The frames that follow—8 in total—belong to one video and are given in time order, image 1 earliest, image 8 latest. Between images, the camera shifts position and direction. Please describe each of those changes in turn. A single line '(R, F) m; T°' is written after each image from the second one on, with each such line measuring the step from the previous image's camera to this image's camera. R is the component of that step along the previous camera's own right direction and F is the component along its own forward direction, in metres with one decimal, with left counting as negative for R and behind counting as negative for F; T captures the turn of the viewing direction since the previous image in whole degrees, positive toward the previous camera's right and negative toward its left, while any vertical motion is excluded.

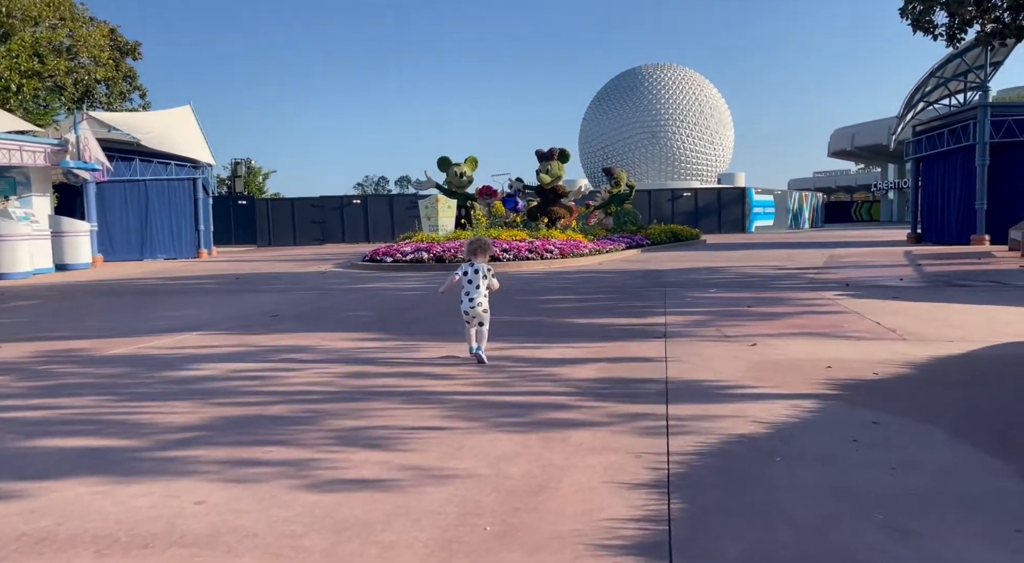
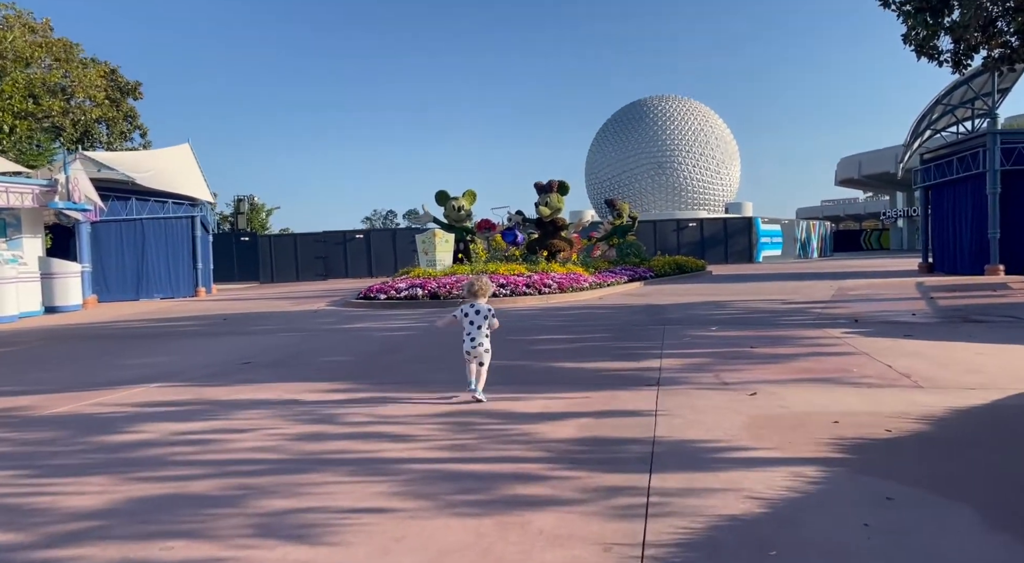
(+0.2, +0.5) m; -1°
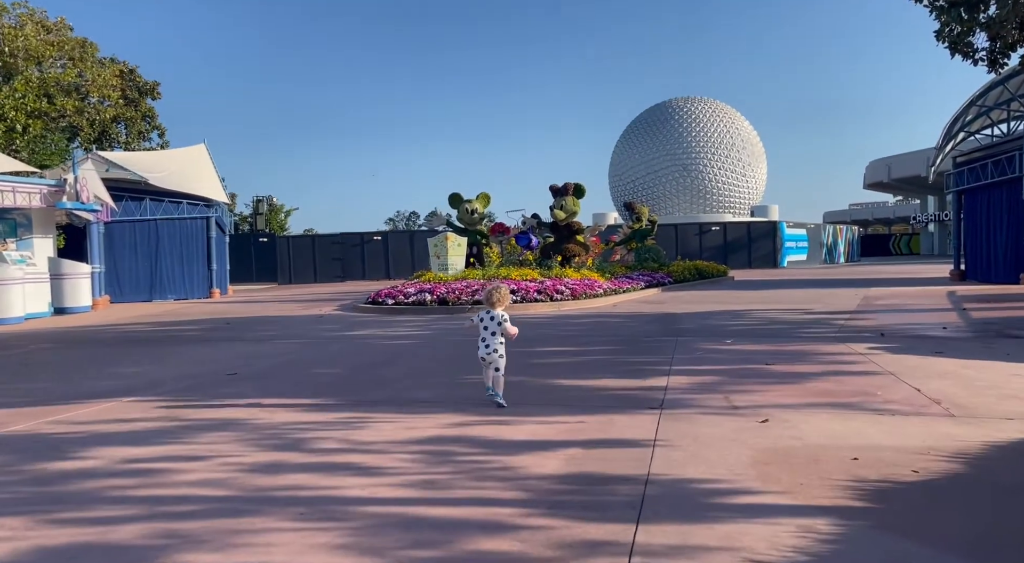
(+0.2, +0.5) m; -2°
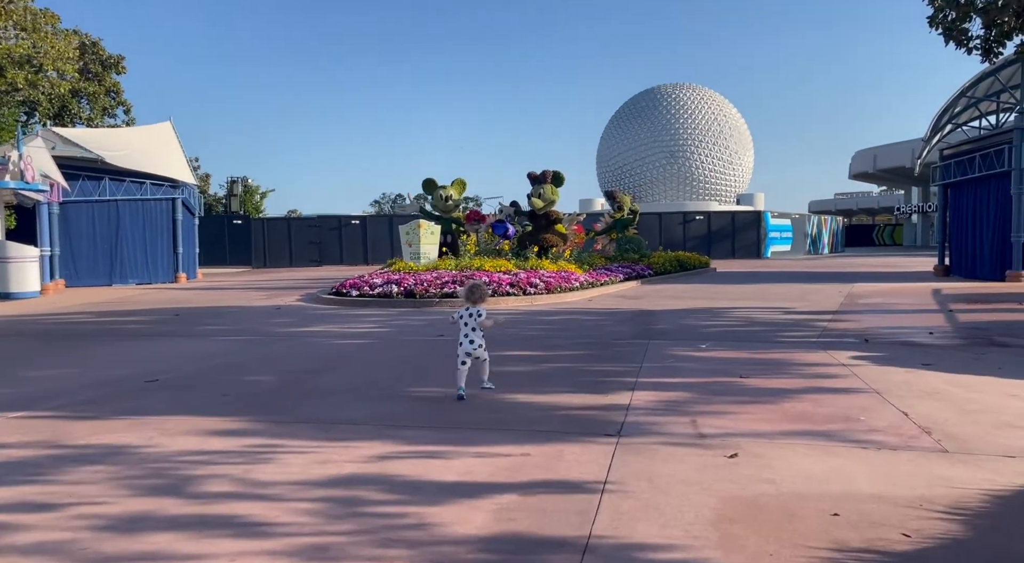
(+0.3, +0.7) m; +1°
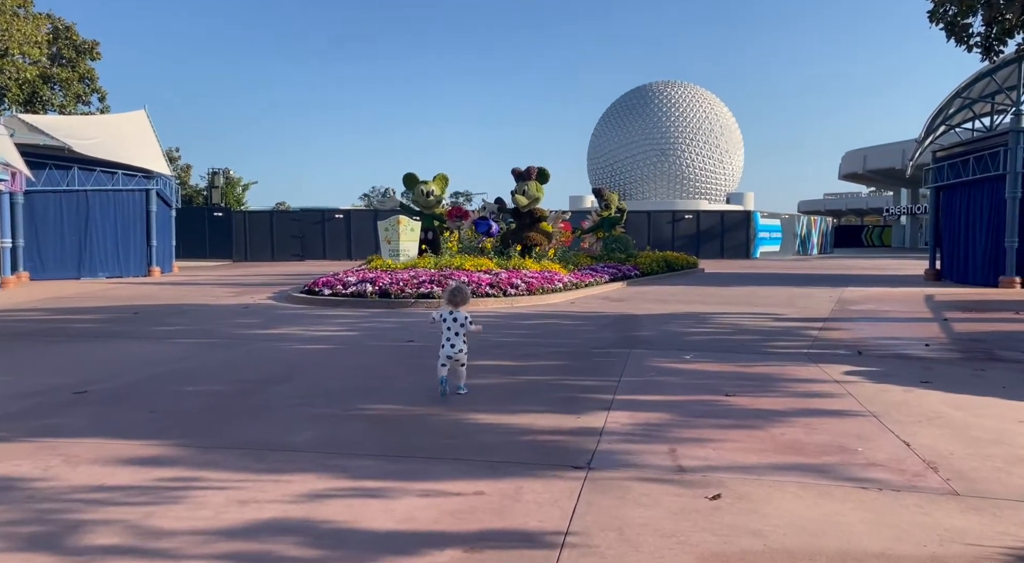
(+0.2, +0.6) m; +1°
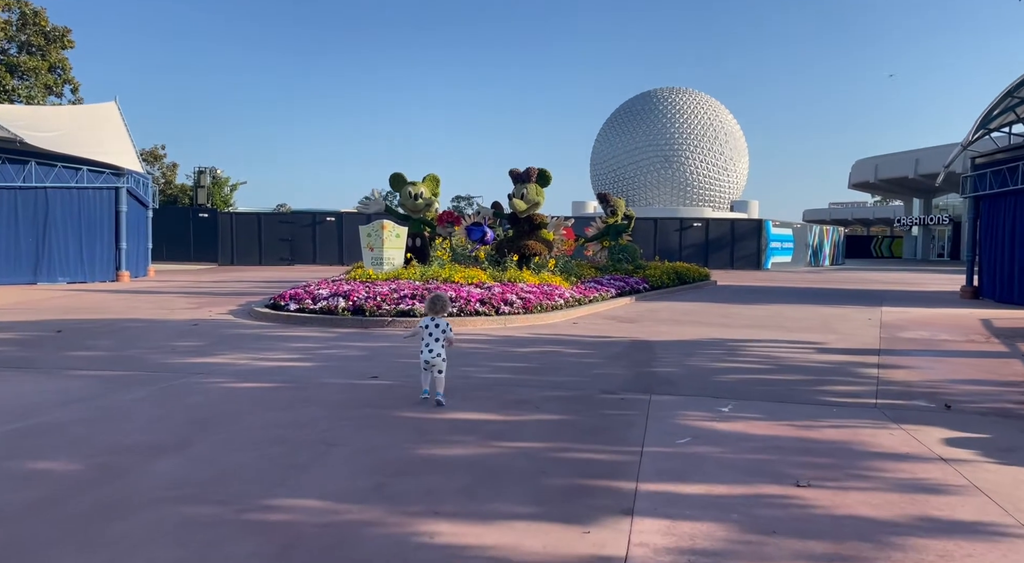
(+0.1, +1.9) m; 0°
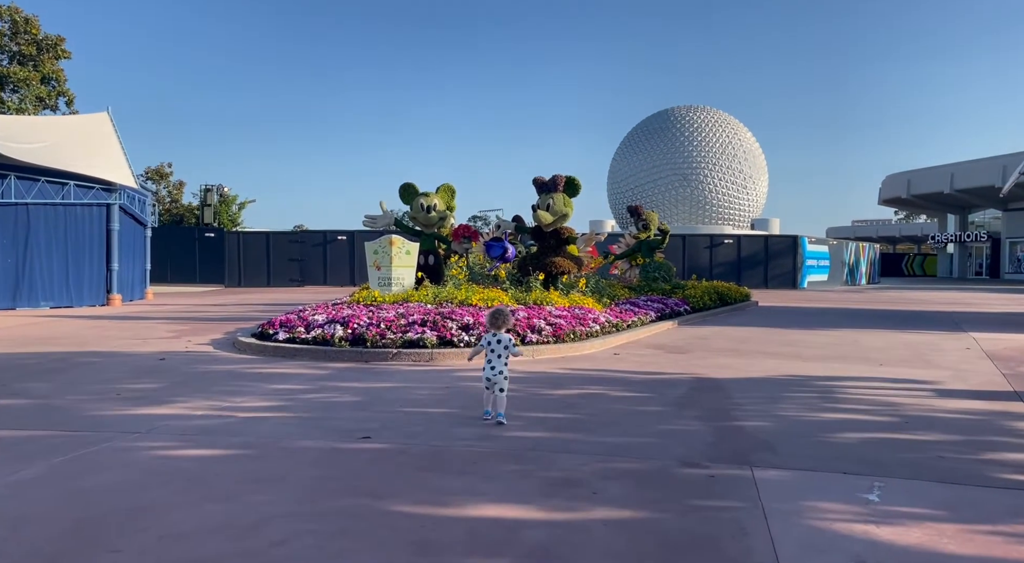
(-0.2, +2.0) m; -1°
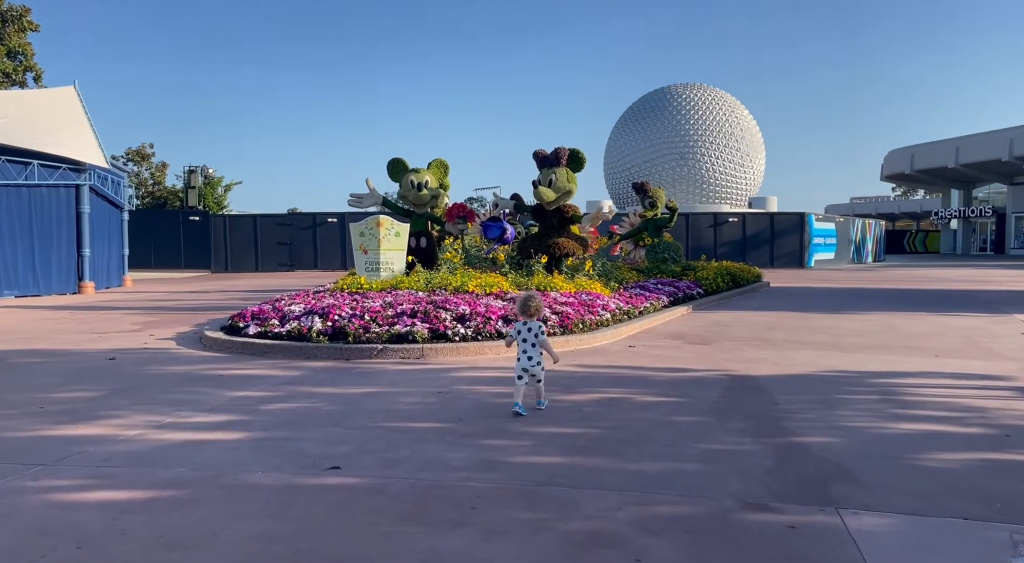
(-0.1, +1.3) m; 0°
